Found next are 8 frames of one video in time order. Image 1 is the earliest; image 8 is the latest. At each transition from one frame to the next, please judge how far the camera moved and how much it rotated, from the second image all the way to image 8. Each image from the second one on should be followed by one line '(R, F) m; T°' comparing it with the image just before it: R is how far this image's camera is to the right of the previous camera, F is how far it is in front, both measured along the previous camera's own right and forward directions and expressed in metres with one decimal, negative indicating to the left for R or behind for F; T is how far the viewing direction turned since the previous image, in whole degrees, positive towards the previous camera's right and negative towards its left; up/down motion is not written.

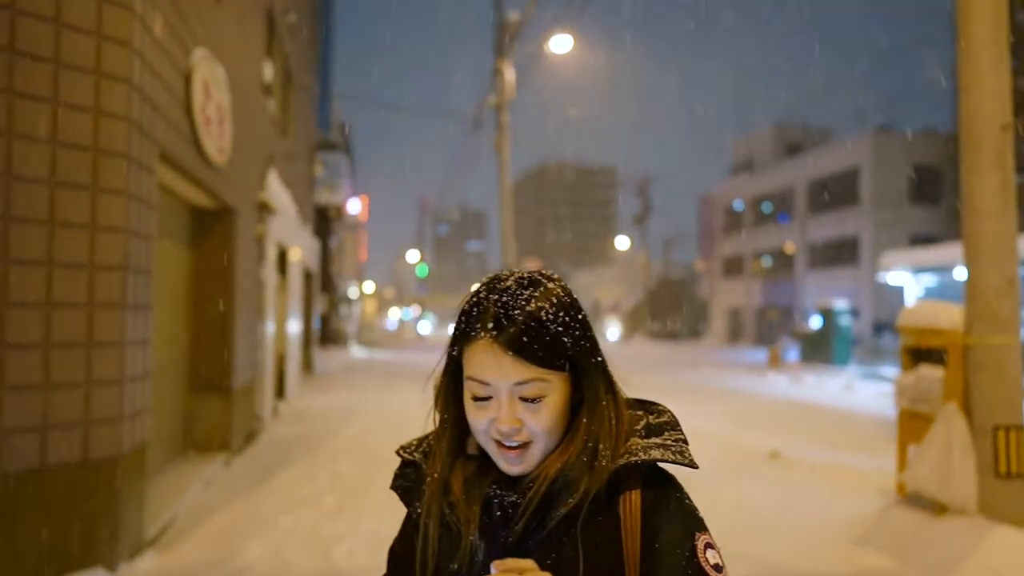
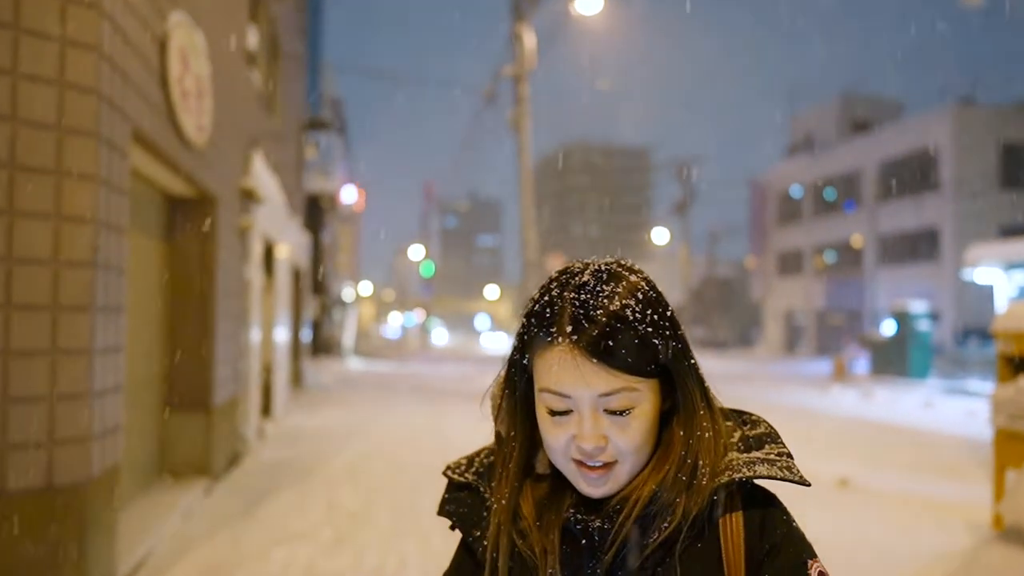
(+0.2, +1.1) m; -3°
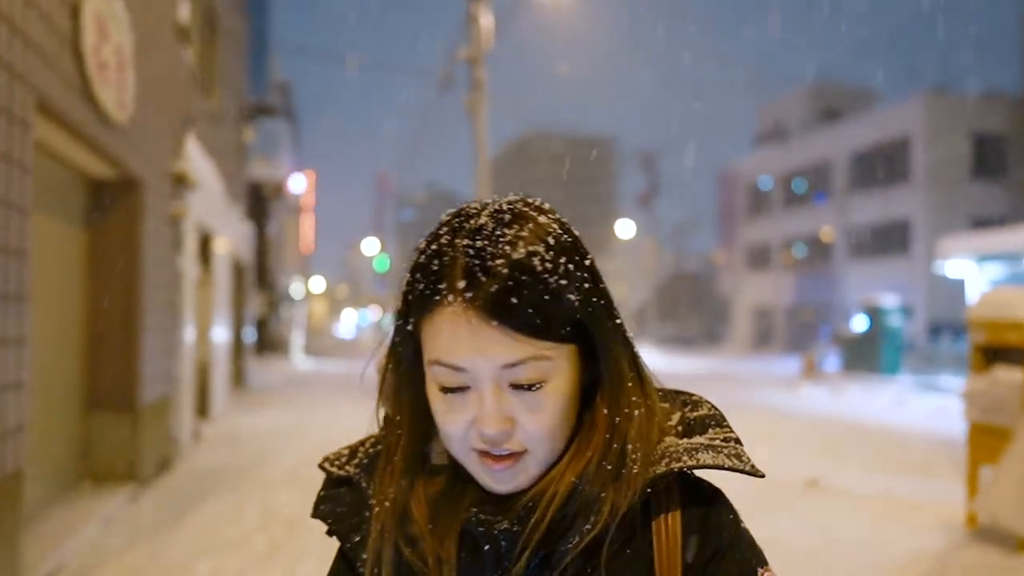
(+0.2, +0.4) m; +2°
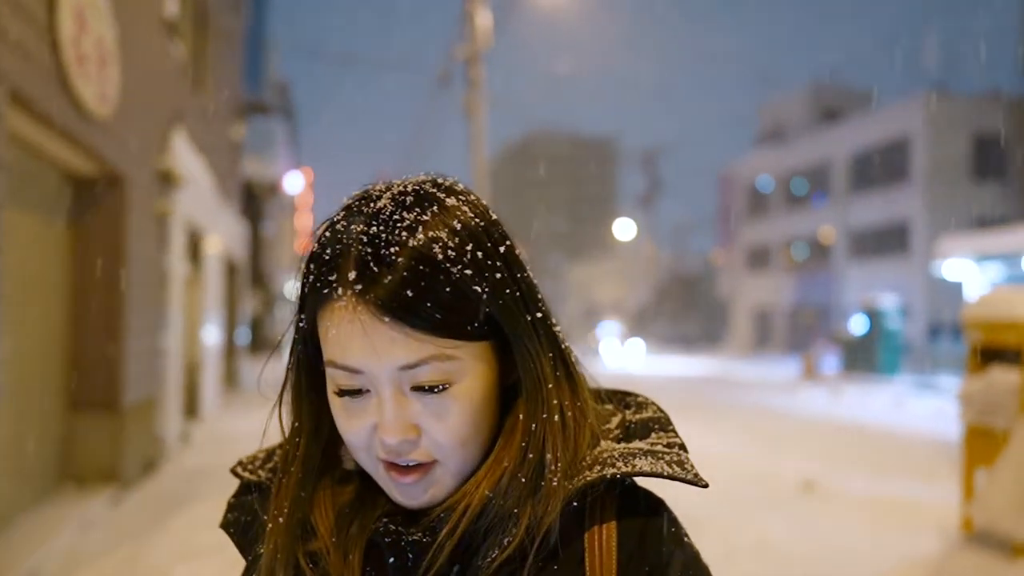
(+0.2, +0.1) m; -1°
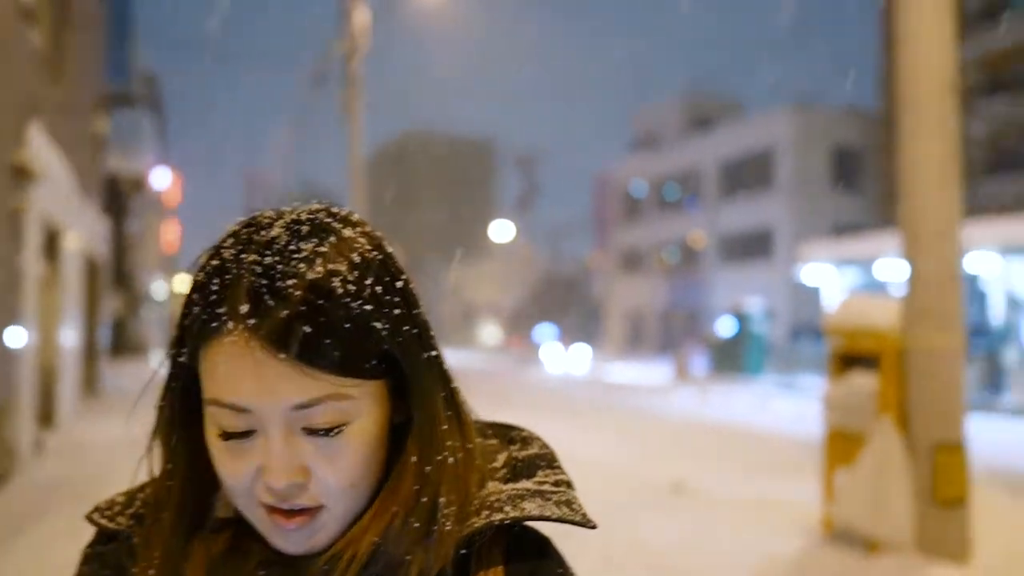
(0.0, 0.0) m; +8°
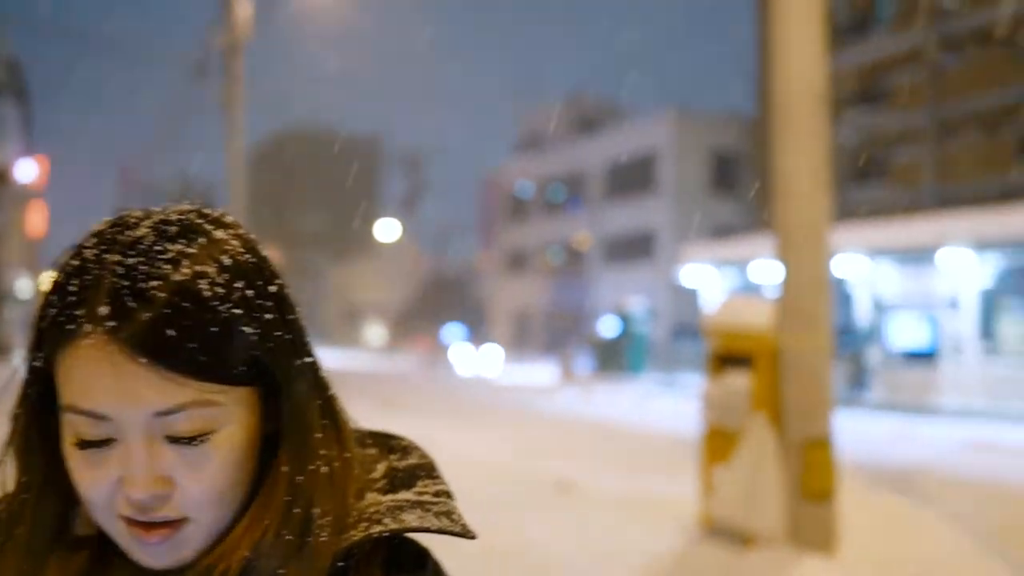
(0.0, 0.0) m; +7°
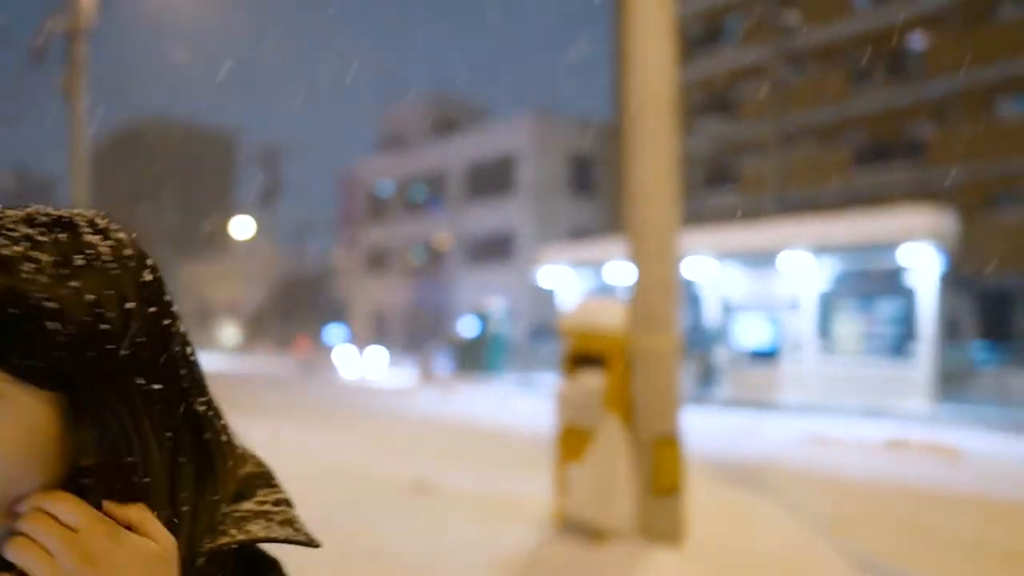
(+0.2, 0.0) m; +7°
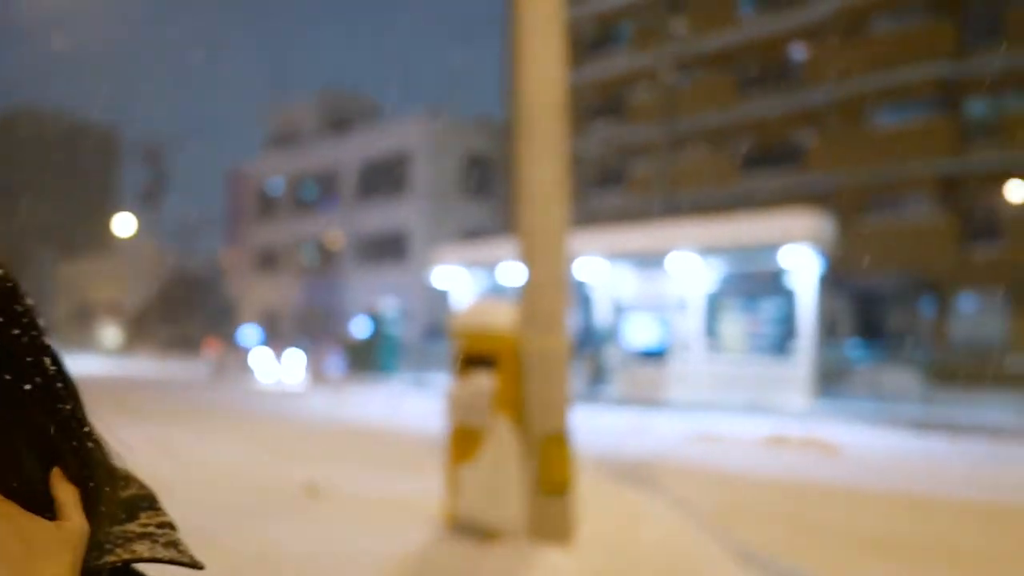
(+0.2, 0.0) m; +5°
